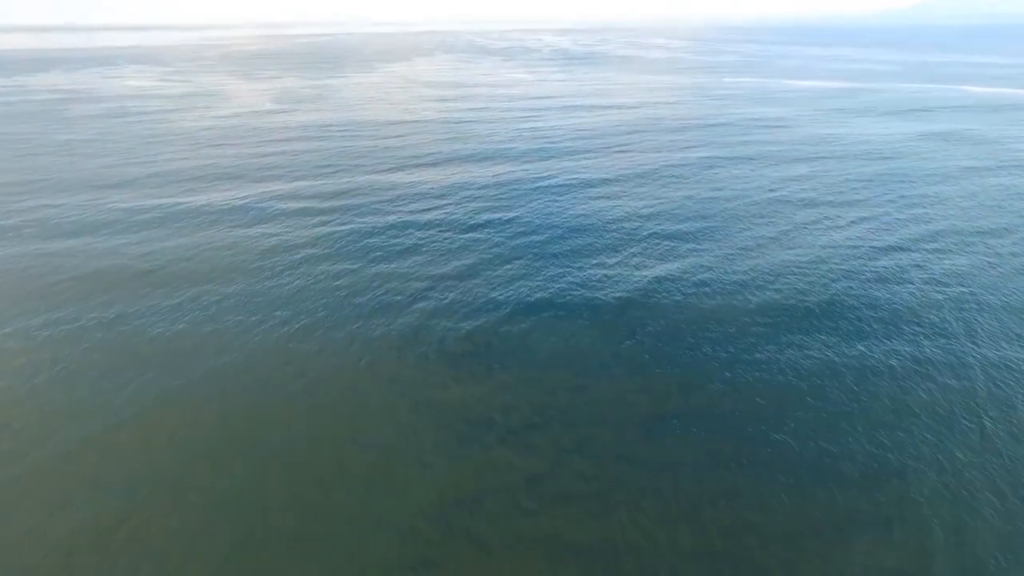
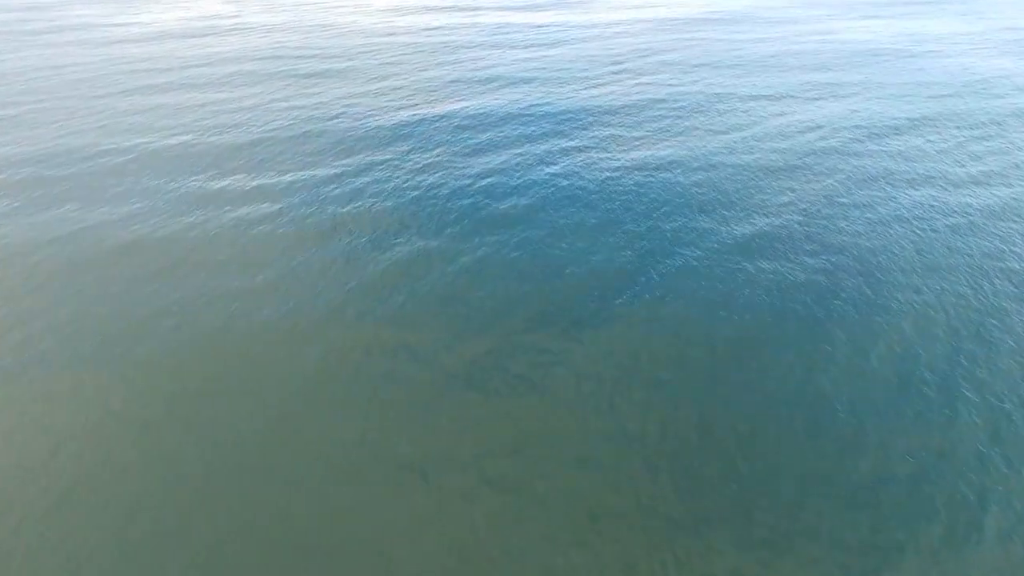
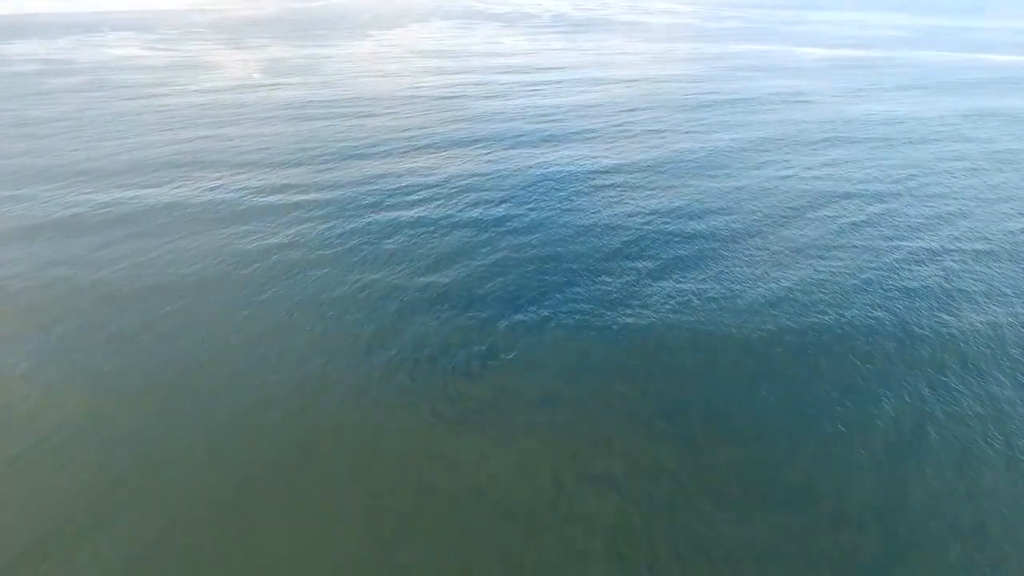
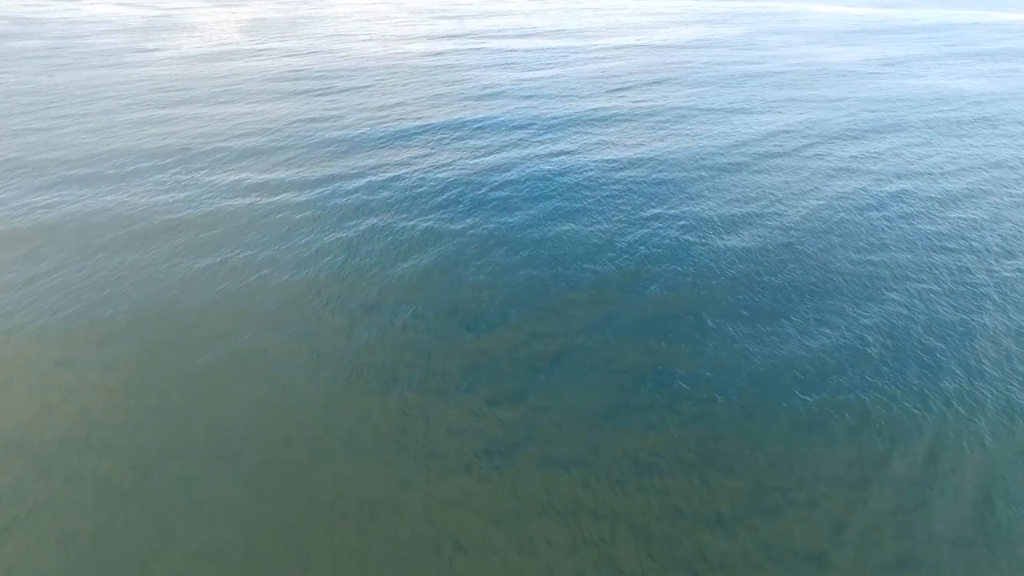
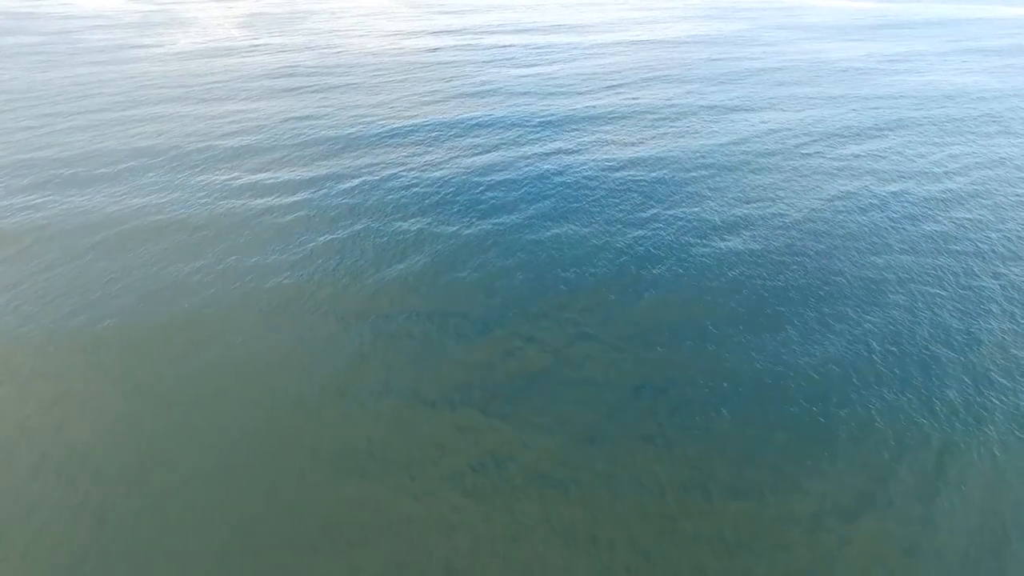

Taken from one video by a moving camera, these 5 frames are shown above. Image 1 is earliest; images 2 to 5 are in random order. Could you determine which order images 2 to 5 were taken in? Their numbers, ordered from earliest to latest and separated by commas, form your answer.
3, 4, 5, 2
